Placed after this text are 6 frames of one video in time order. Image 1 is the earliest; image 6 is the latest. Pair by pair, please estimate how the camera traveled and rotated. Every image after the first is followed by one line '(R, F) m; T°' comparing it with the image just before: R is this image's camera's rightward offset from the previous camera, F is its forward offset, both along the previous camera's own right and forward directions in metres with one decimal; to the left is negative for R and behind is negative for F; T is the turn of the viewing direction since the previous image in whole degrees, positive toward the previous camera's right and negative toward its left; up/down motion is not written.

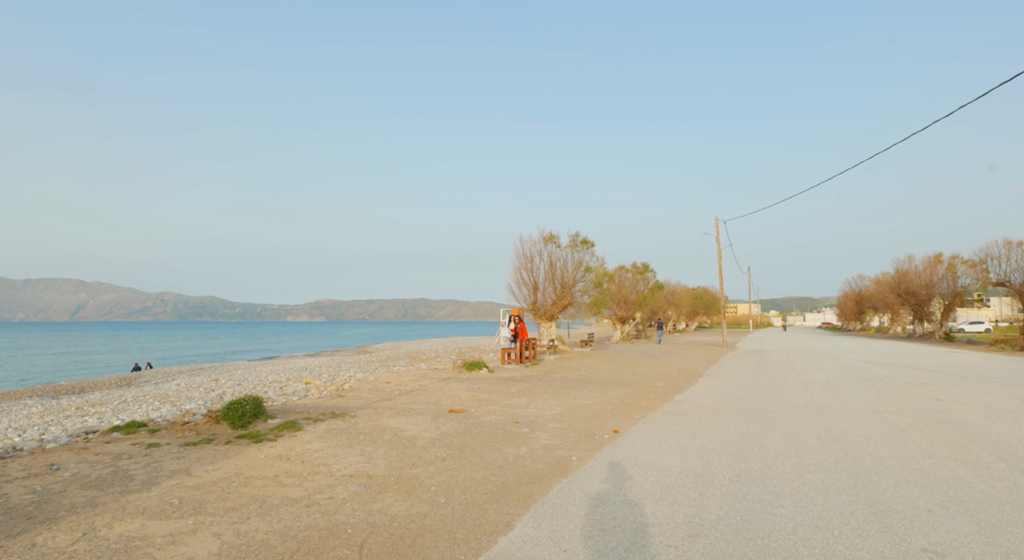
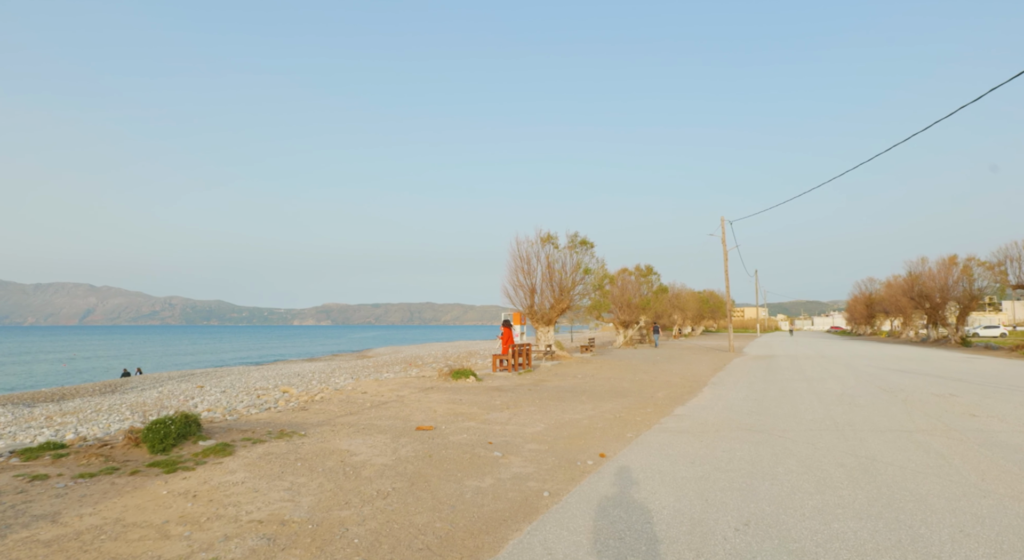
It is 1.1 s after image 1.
(+0.5, +1.3) m; -1°
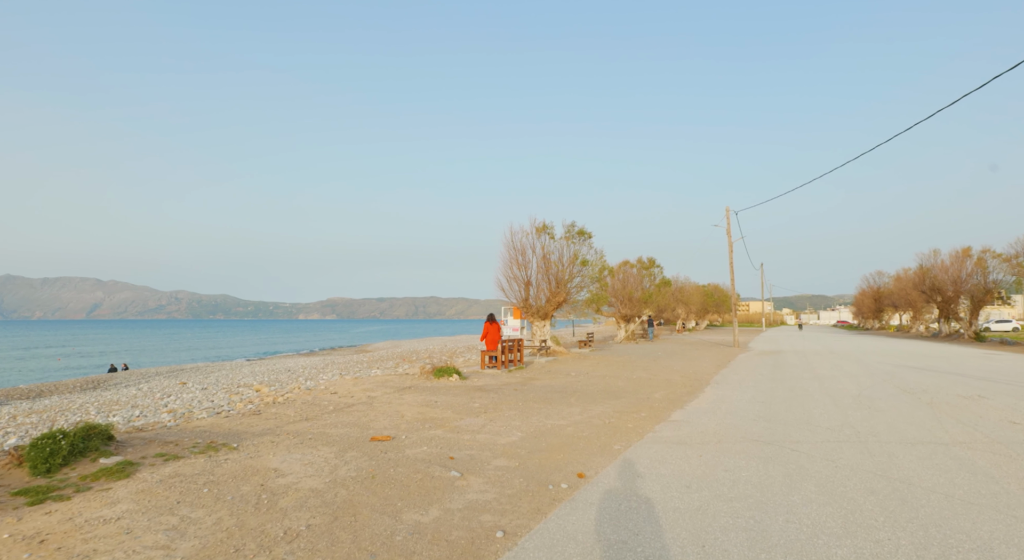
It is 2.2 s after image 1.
(+0.5, +1.4) m; 0°
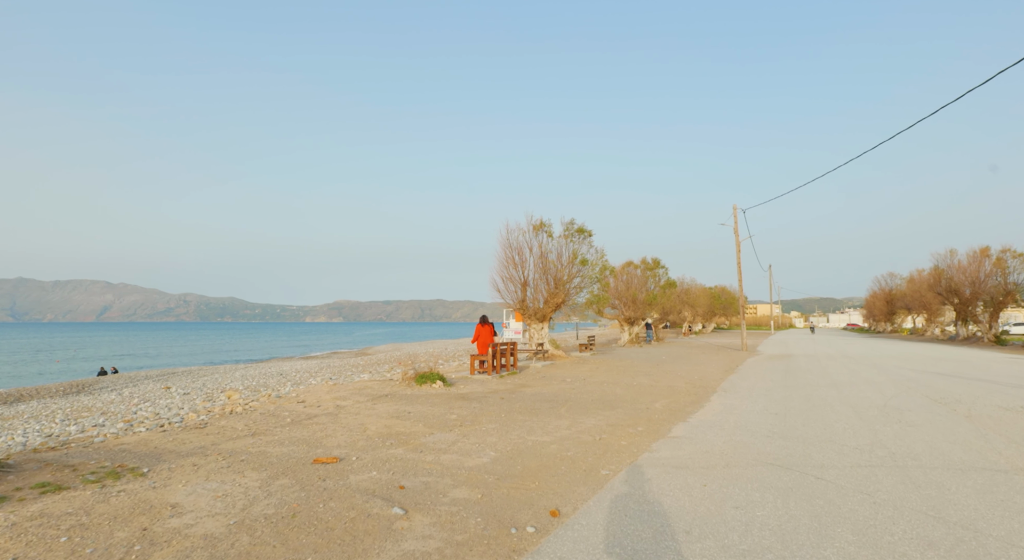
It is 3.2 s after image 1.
(+0.5, +1.3) m; -1°
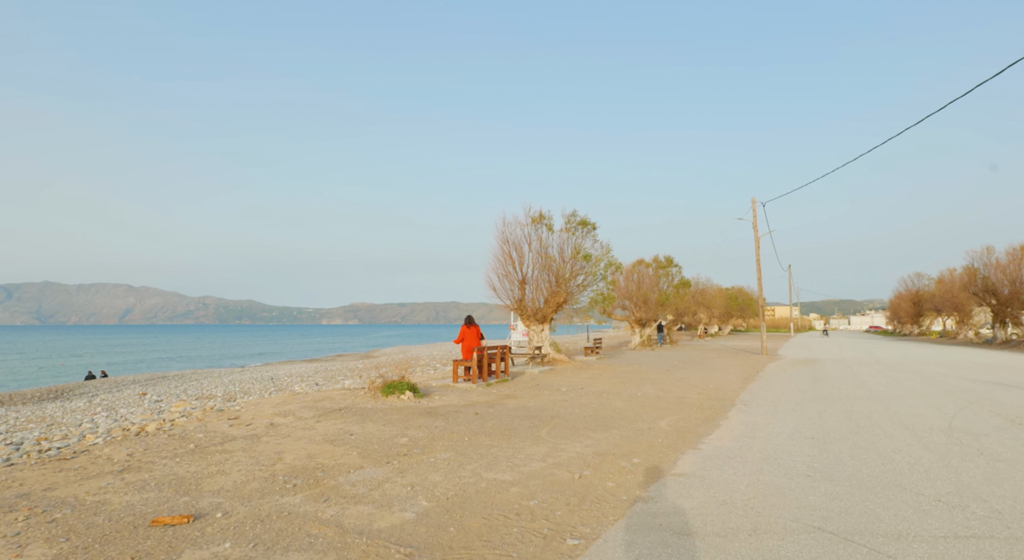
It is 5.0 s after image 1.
(+0.8, +2.3) m; -1°
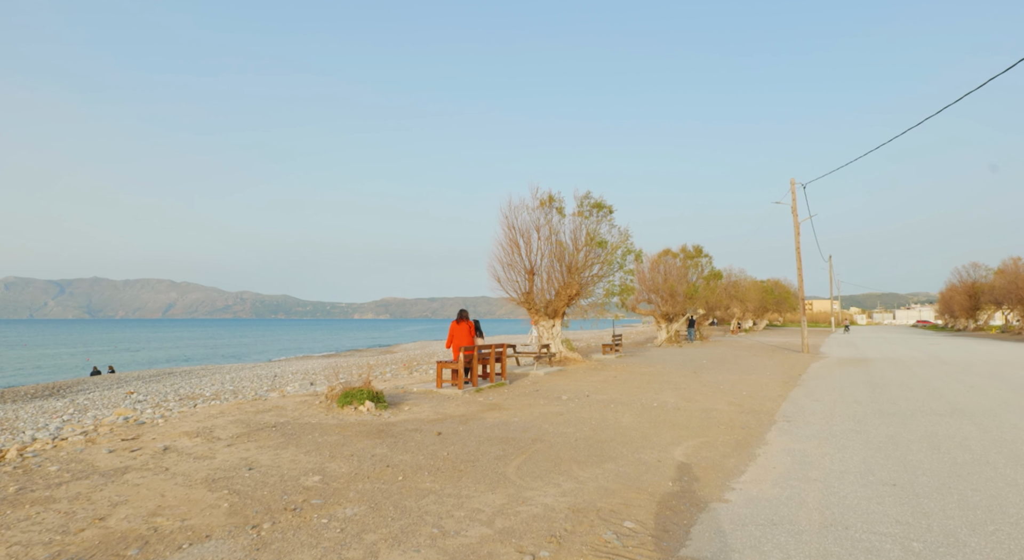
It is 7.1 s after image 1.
(+0.9, +2.6) m; -3°
